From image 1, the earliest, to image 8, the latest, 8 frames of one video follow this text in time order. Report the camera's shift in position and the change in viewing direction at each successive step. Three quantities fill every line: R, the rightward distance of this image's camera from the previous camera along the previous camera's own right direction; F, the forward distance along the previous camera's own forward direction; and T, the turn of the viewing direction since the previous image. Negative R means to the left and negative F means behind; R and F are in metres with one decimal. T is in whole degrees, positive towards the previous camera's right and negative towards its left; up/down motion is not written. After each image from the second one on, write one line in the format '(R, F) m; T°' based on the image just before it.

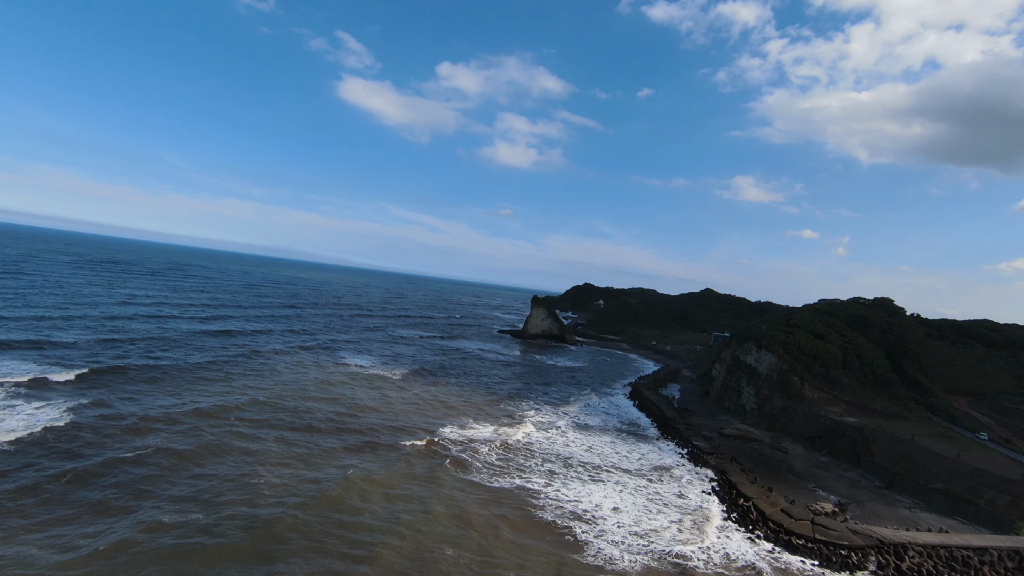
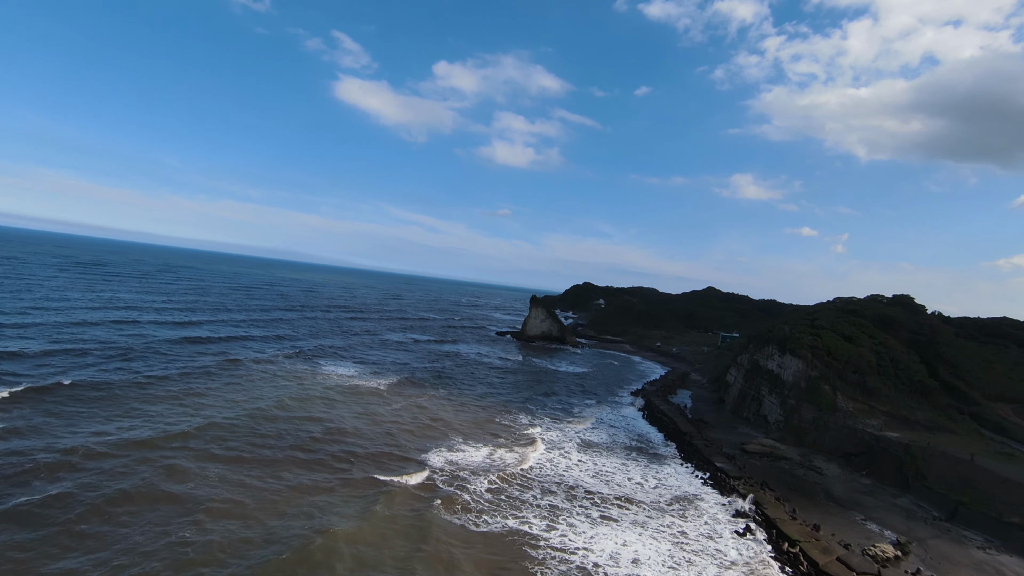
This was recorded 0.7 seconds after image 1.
(+0.1, +2.8) m; 0°
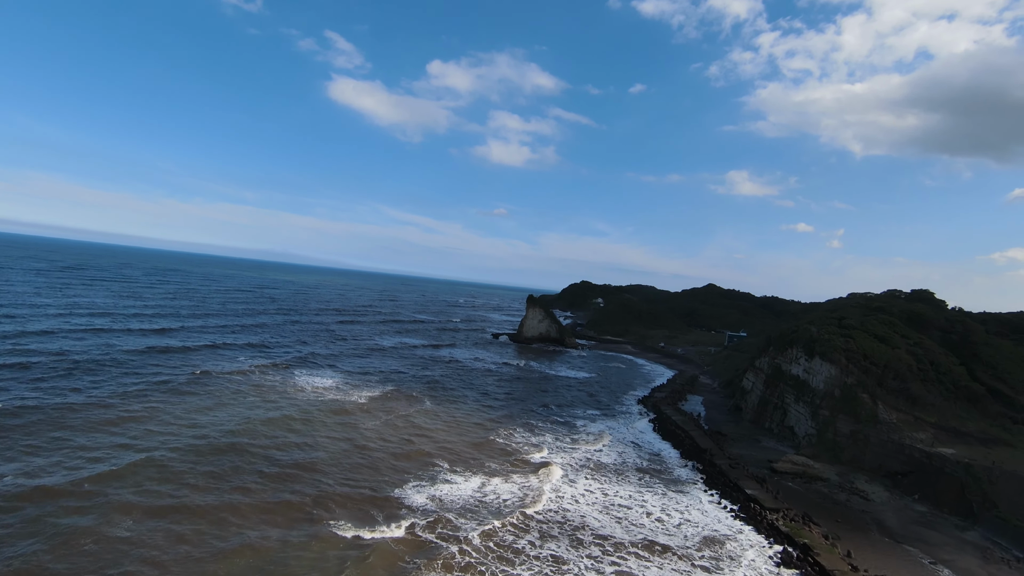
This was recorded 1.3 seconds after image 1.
(+0.1, +2.9) m; 0°
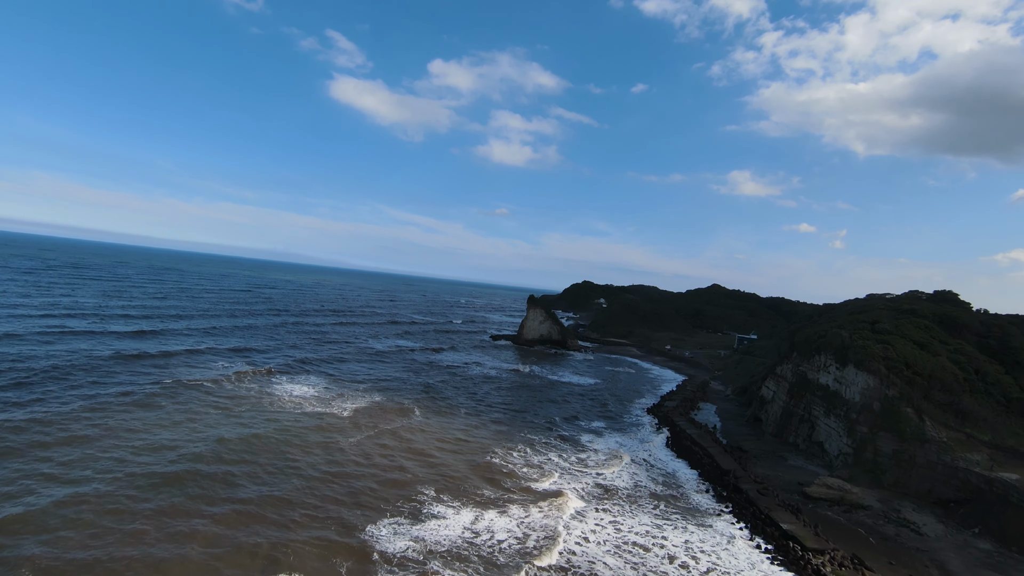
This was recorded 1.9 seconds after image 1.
(+0.1, +2.4) m; 0°
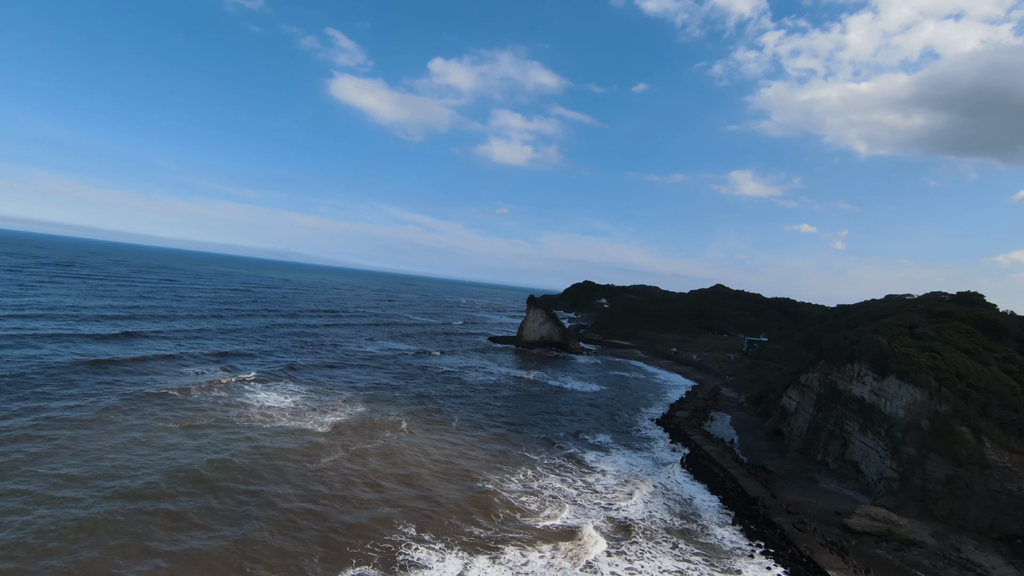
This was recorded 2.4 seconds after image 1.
(+0.1, +2.4) m; 0°
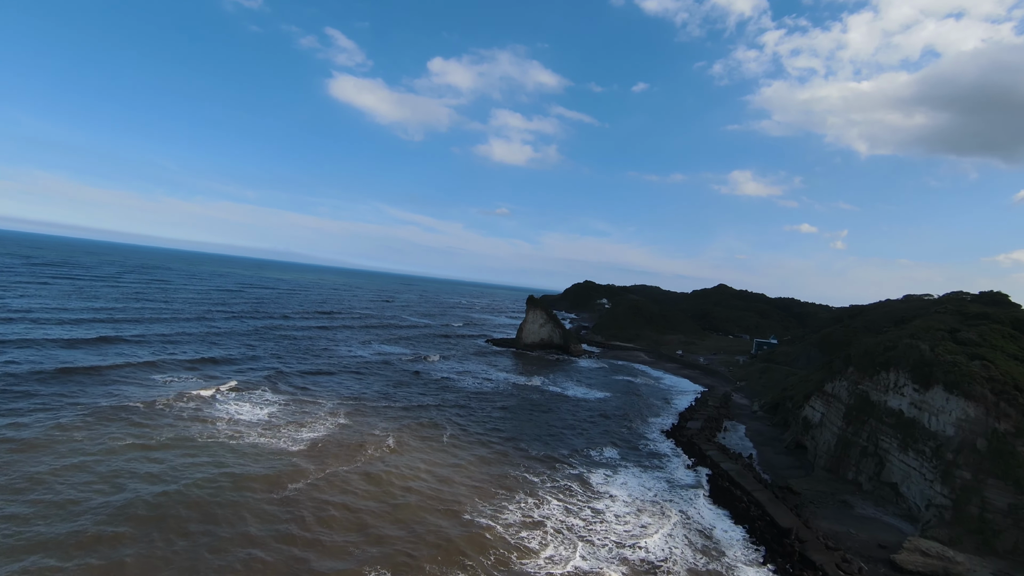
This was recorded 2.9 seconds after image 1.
(+0.1, +2.1) m; 0°
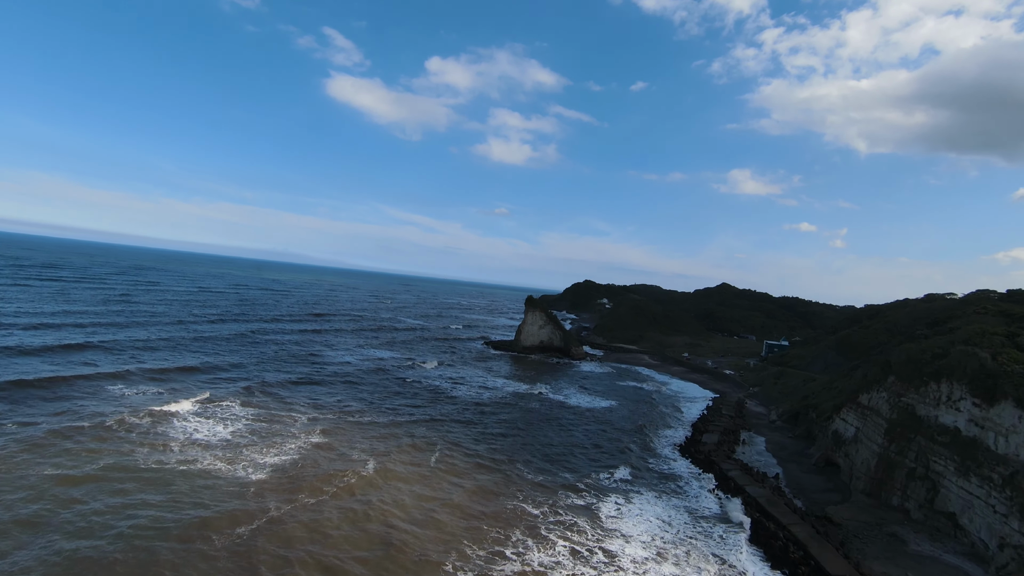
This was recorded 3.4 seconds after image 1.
(+0.1, +2.4) m; 0°
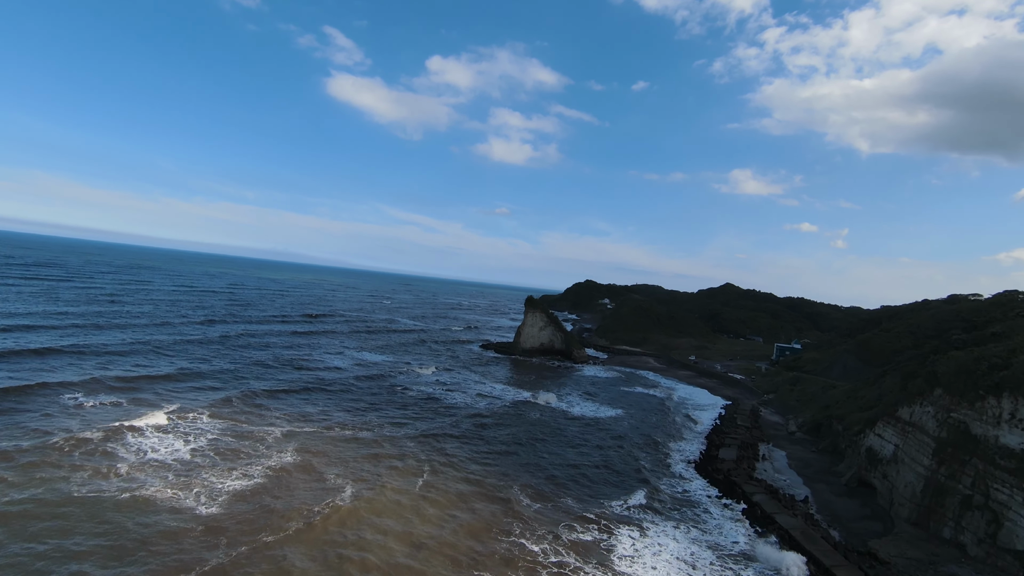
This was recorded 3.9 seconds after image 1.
(+0.1, +2.1) m; 0°
